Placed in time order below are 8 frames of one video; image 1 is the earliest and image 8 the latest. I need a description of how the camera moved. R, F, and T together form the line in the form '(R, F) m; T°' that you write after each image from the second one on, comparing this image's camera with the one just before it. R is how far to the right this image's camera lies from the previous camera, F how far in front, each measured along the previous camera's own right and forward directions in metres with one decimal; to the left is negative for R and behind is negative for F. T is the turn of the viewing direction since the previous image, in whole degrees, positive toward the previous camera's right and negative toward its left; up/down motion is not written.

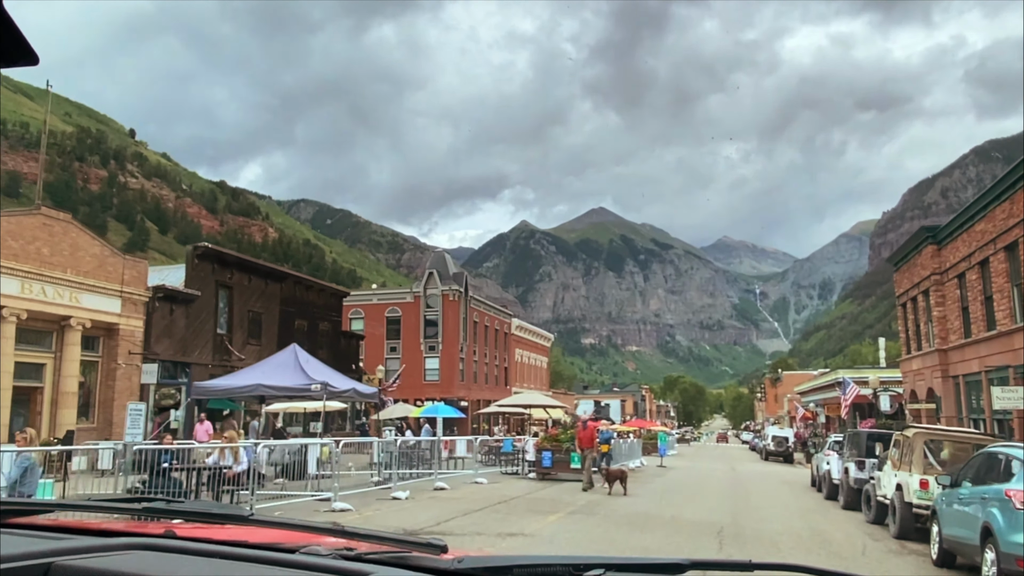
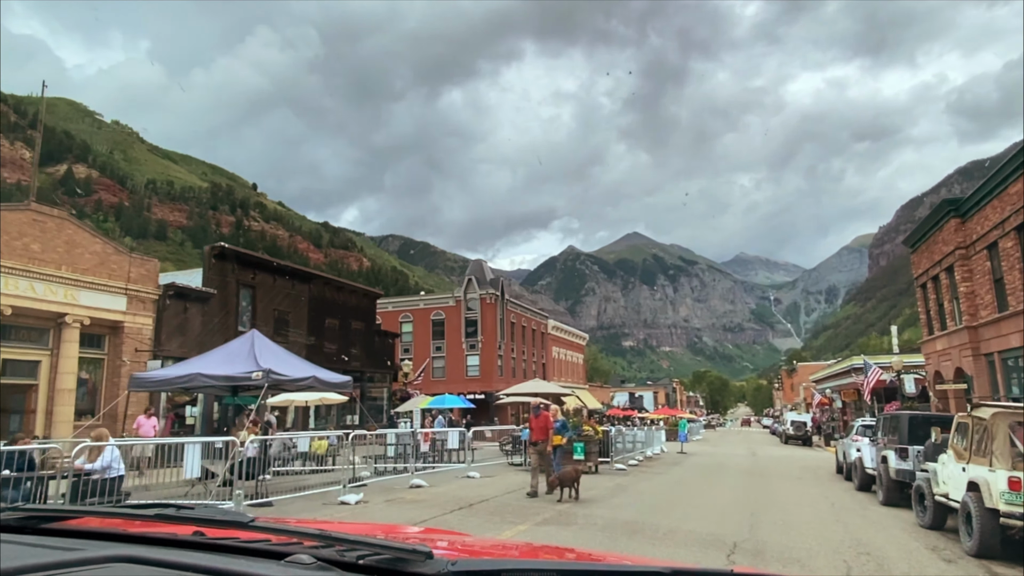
(+0.2, +0.3) m; -2°
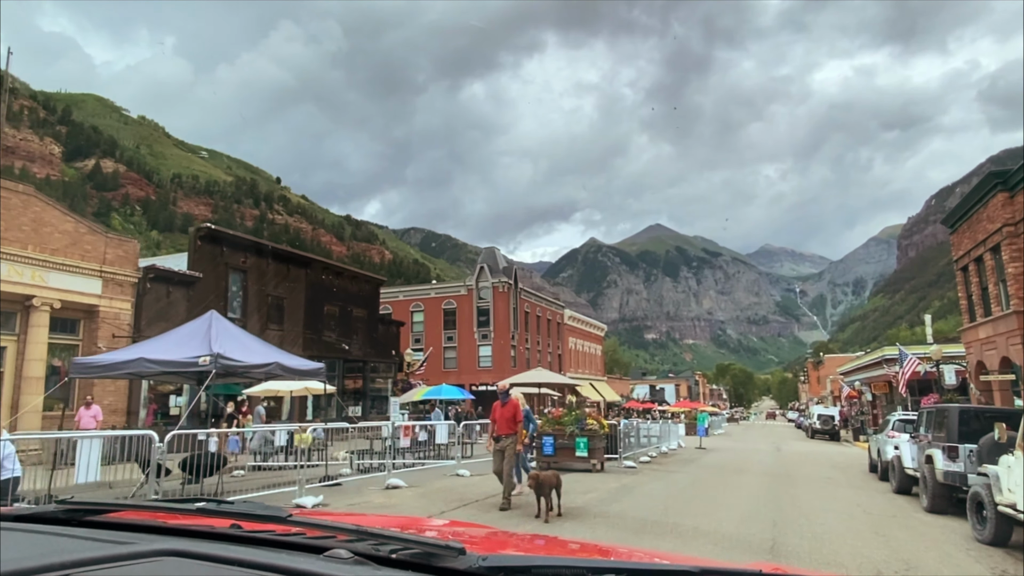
(+0.2, +0.6) m; -2°
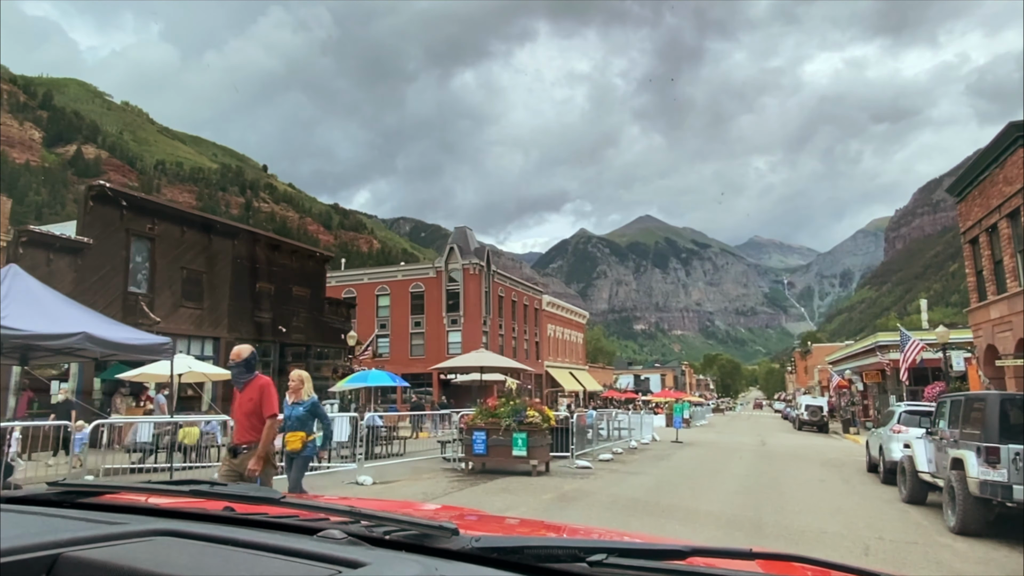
(+0.4, +1.1) m; +1°
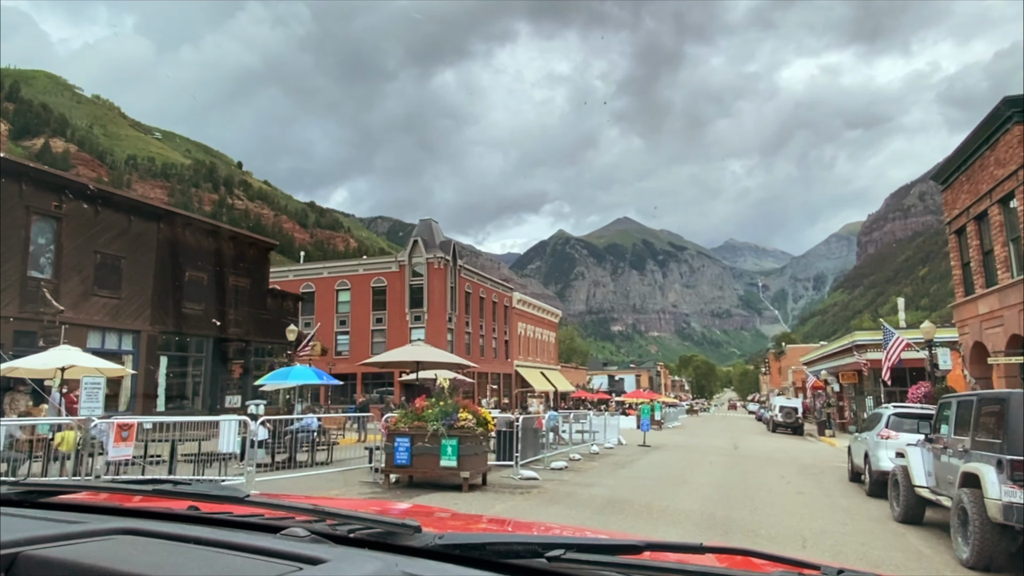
(+0.3, +0.7) m; +2°
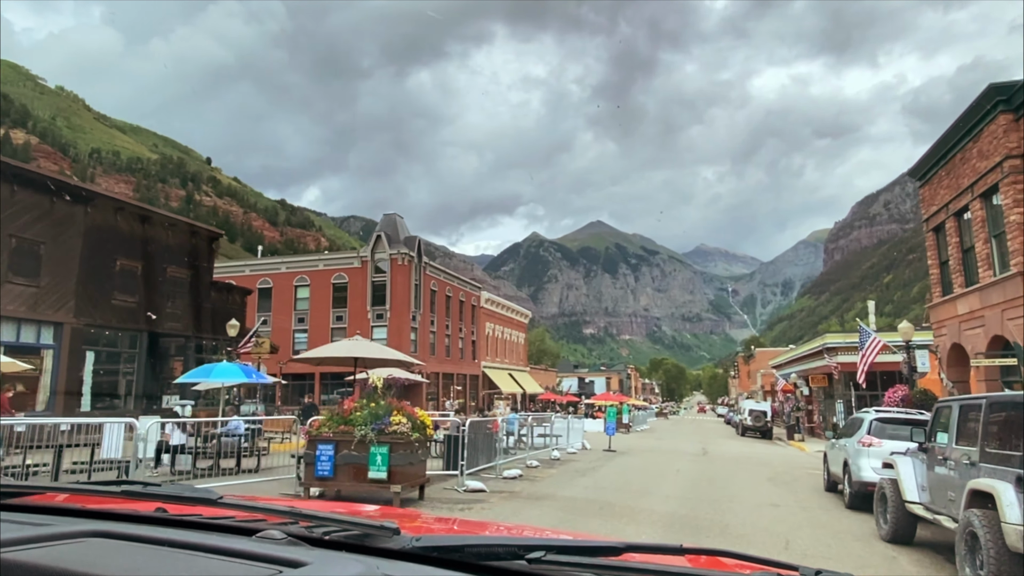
(+0.2, +0.5) m; +2°
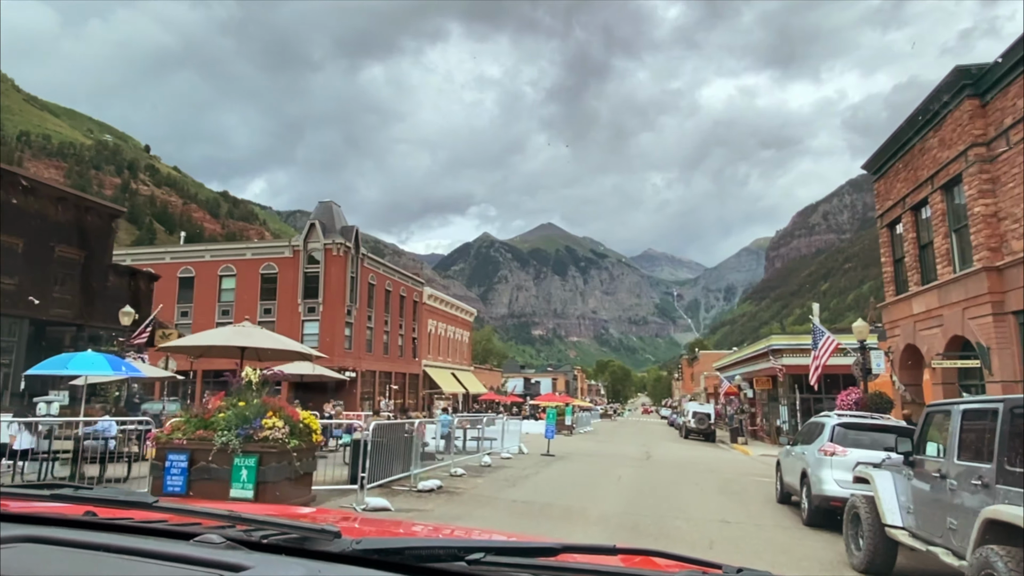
(+0.2, +0.6) m; +4°
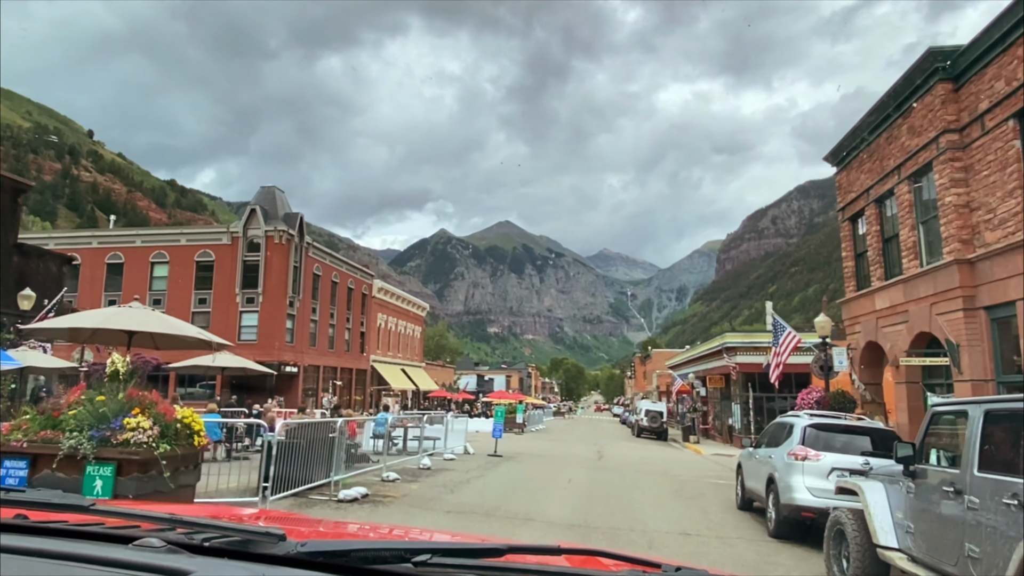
(+0.1, +0.5) m; +4°
